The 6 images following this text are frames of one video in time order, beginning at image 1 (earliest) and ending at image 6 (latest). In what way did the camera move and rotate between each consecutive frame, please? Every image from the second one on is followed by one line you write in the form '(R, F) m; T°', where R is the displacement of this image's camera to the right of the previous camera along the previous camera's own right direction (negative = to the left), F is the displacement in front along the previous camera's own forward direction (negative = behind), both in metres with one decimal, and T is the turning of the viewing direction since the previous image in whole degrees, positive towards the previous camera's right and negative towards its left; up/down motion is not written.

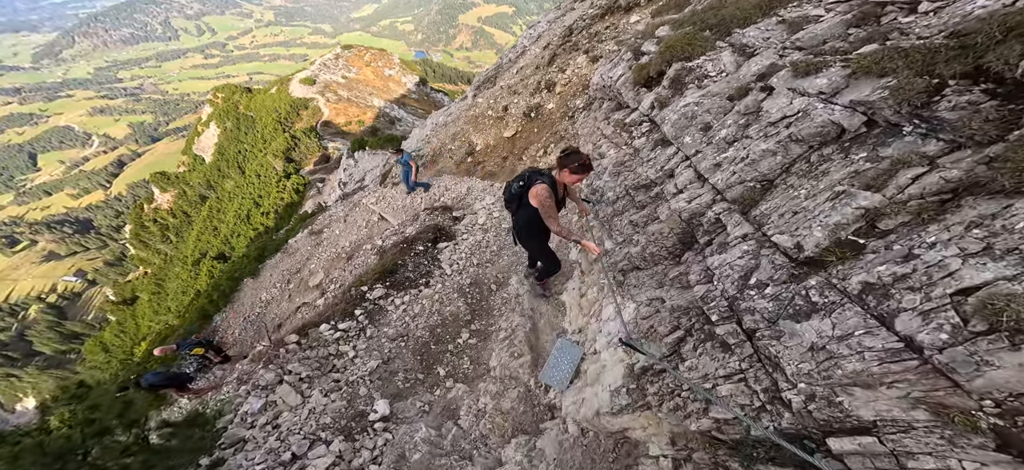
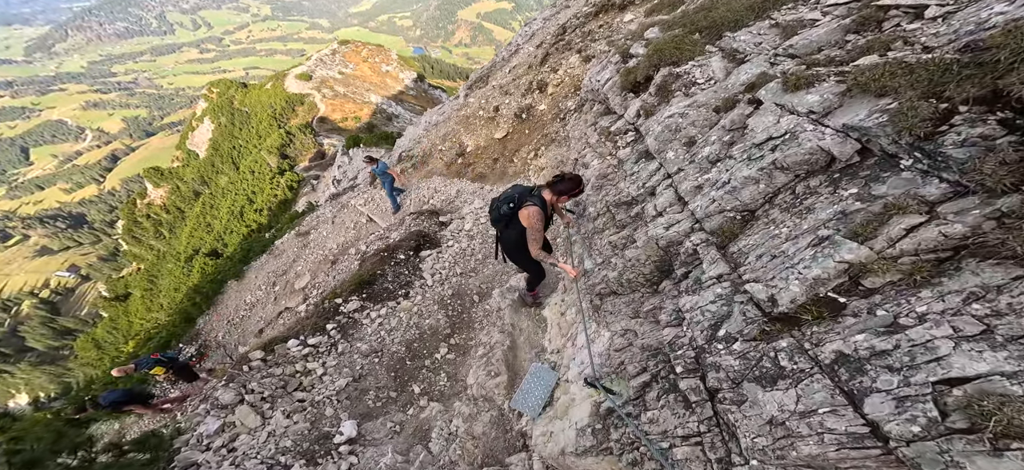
(+0.4, +0.4) m; 0°
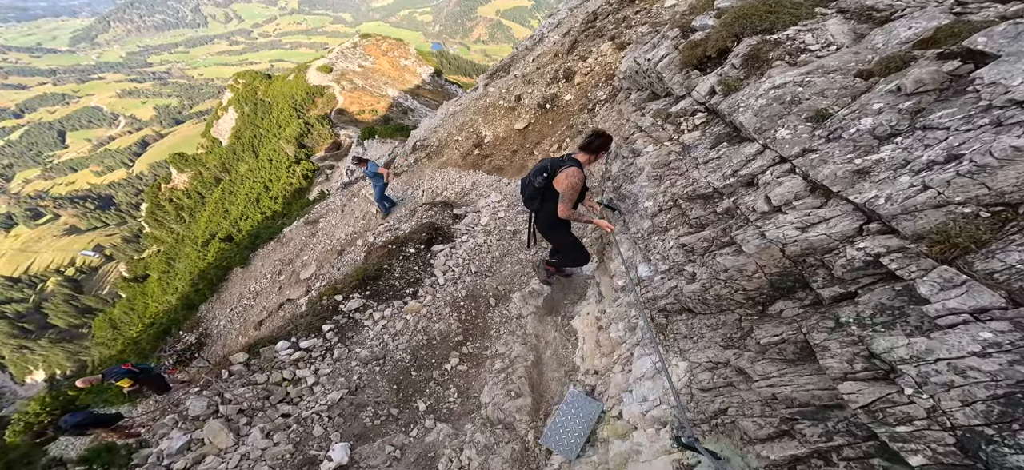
(-0.3, +1.4) m; -1°
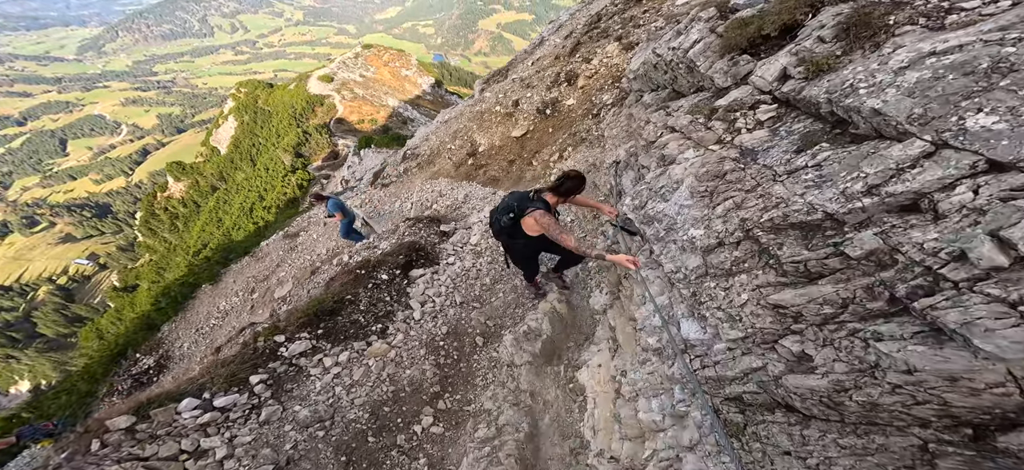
(+0.1, +1.8) m; 0°
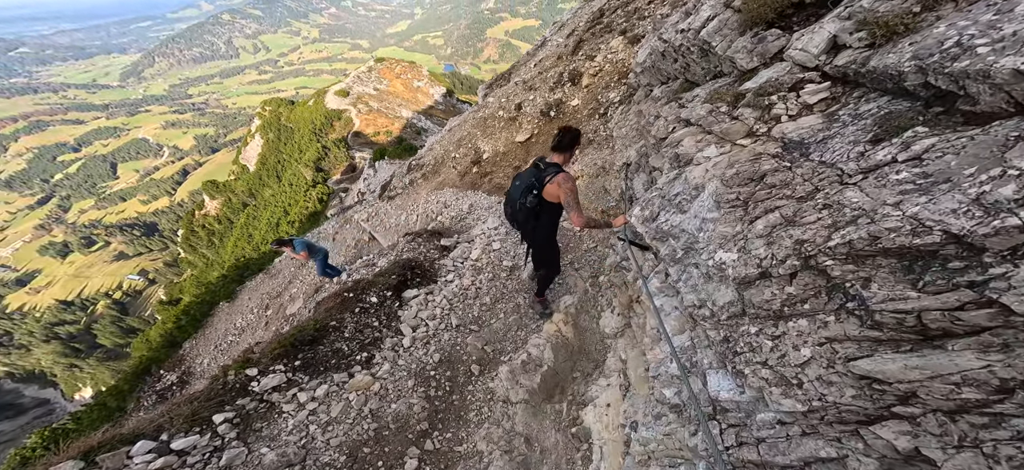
(+0.3, +1.0) m; -2°
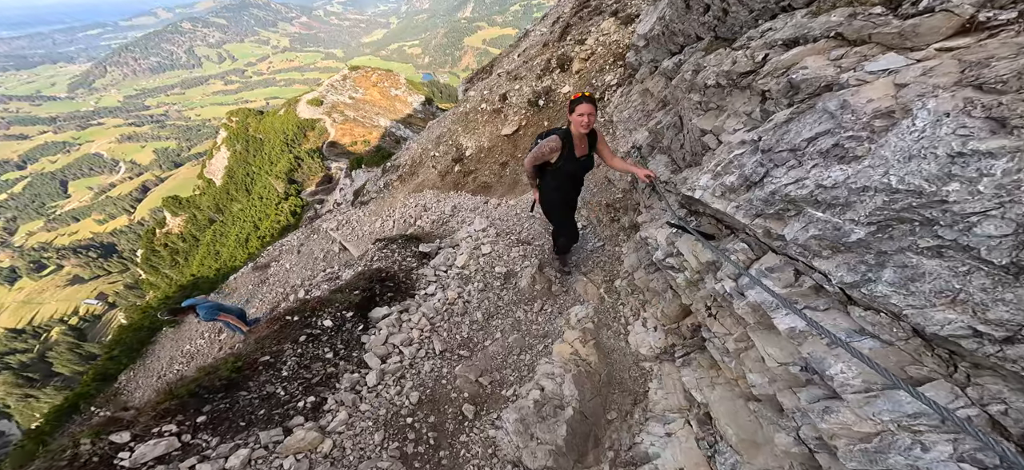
(-0.3, +1.9) m; +3°
